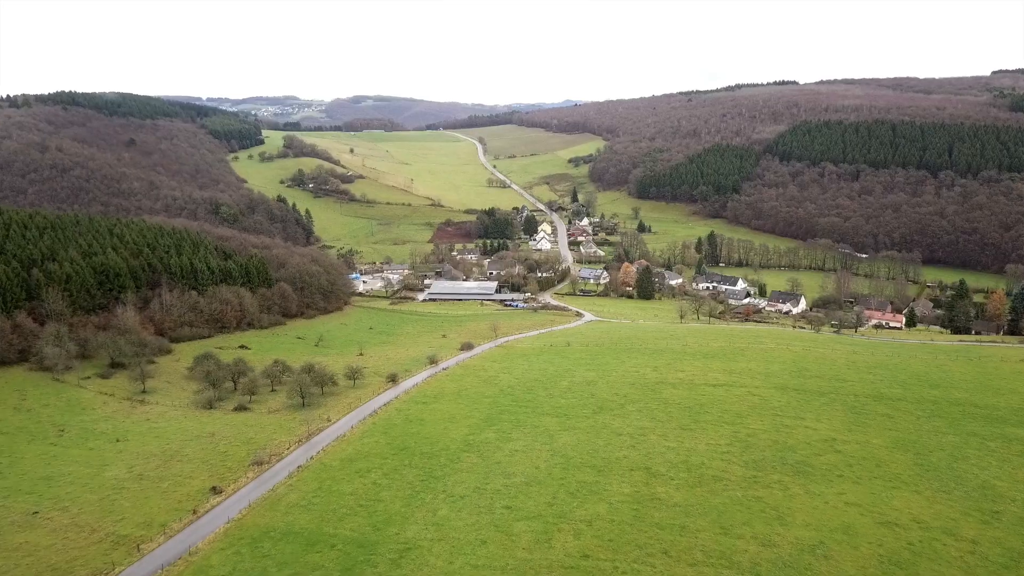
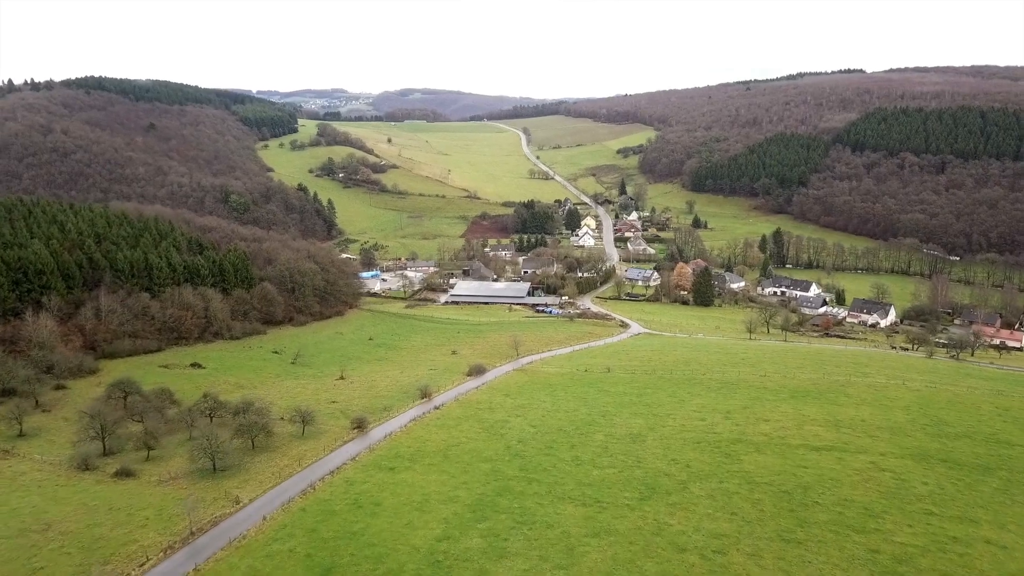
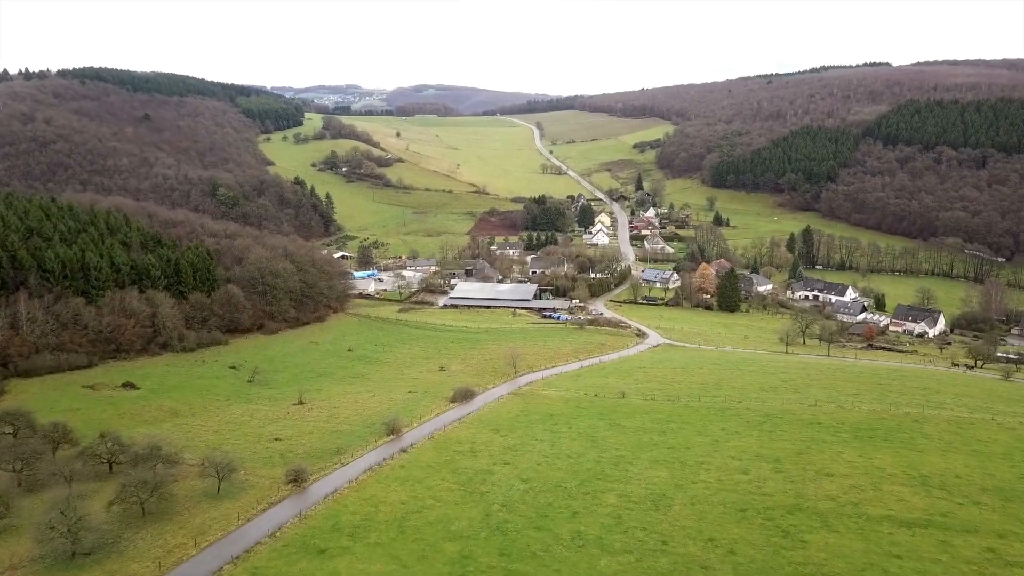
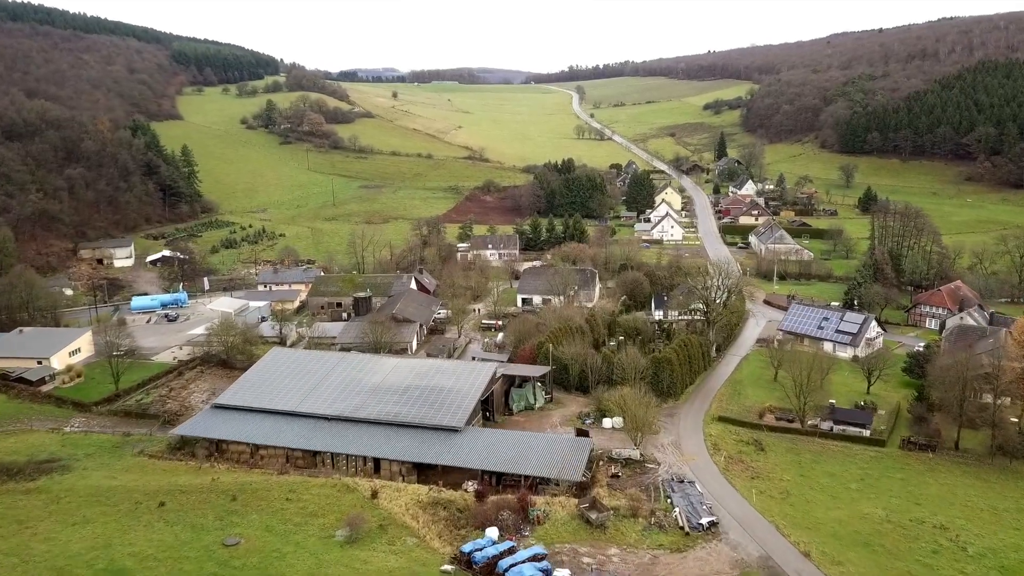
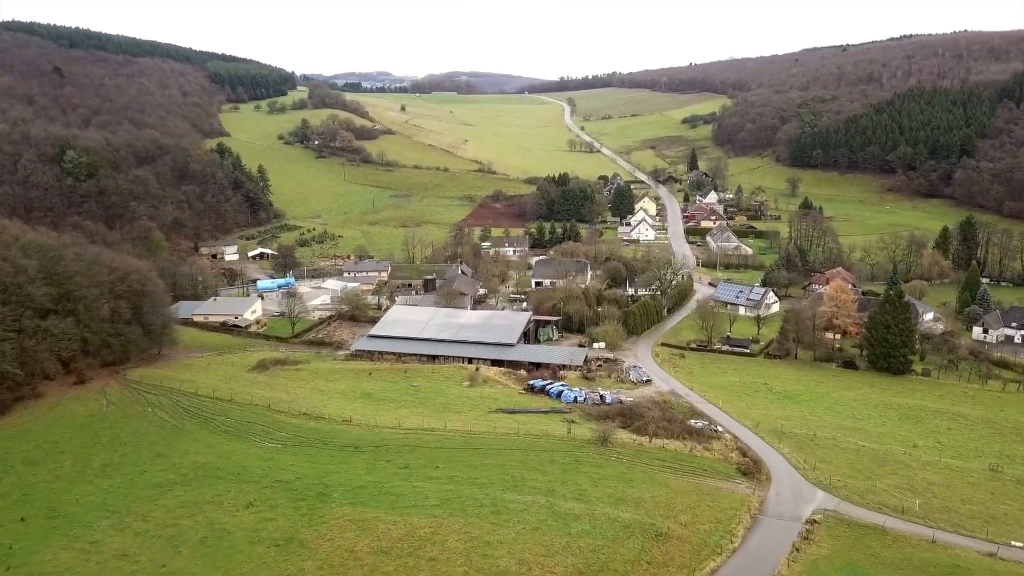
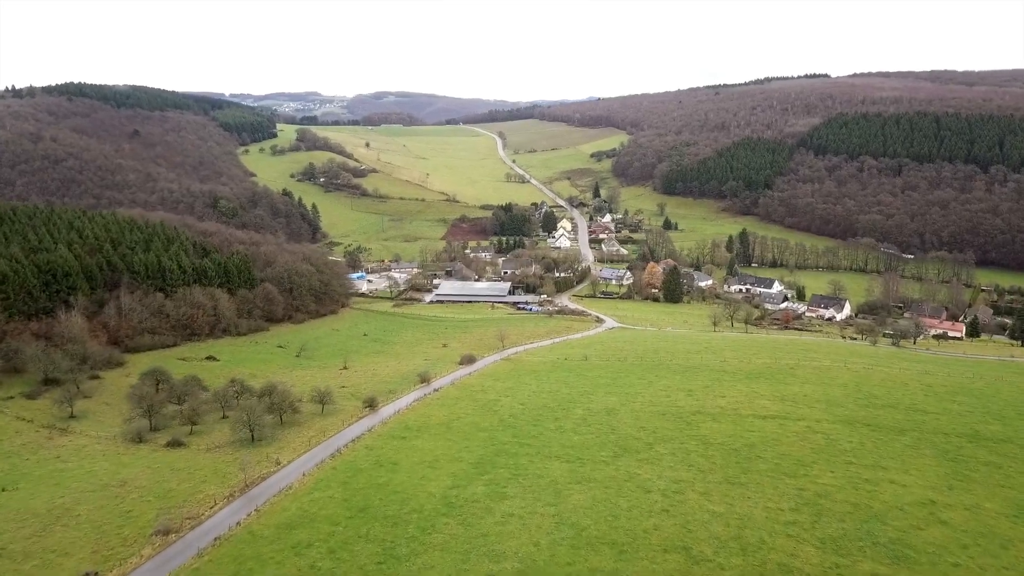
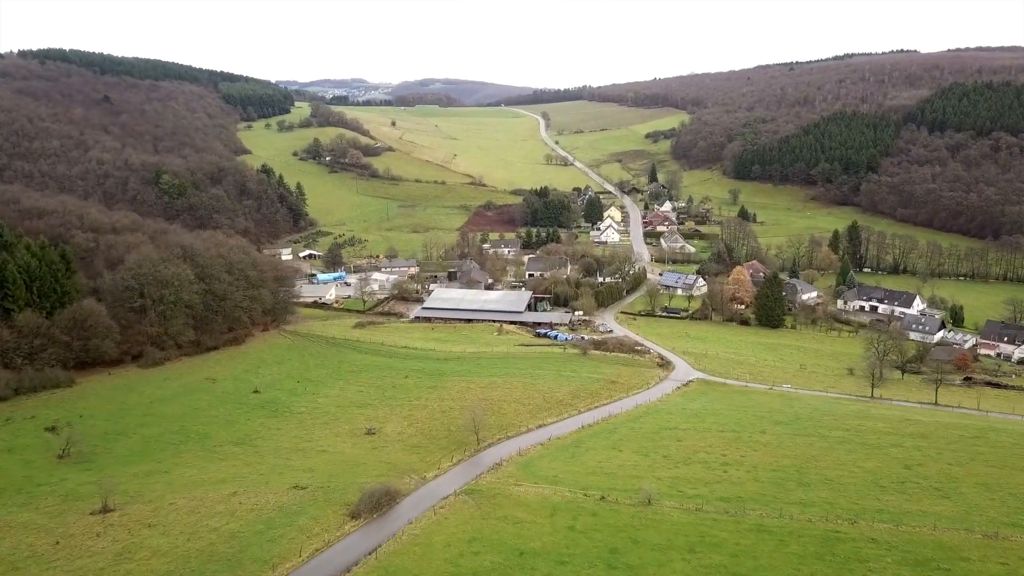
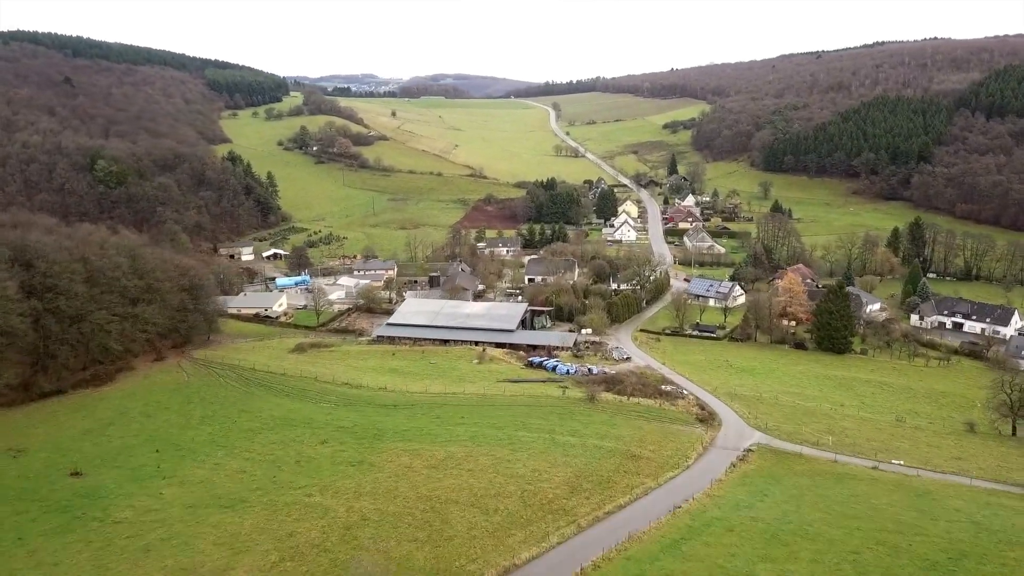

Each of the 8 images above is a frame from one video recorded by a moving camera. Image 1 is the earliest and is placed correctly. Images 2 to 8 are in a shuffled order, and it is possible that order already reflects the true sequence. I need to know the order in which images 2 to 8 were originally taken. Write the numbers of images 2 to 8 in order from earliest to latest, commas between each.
6, 2, 3, 7, 8, 5, 4
